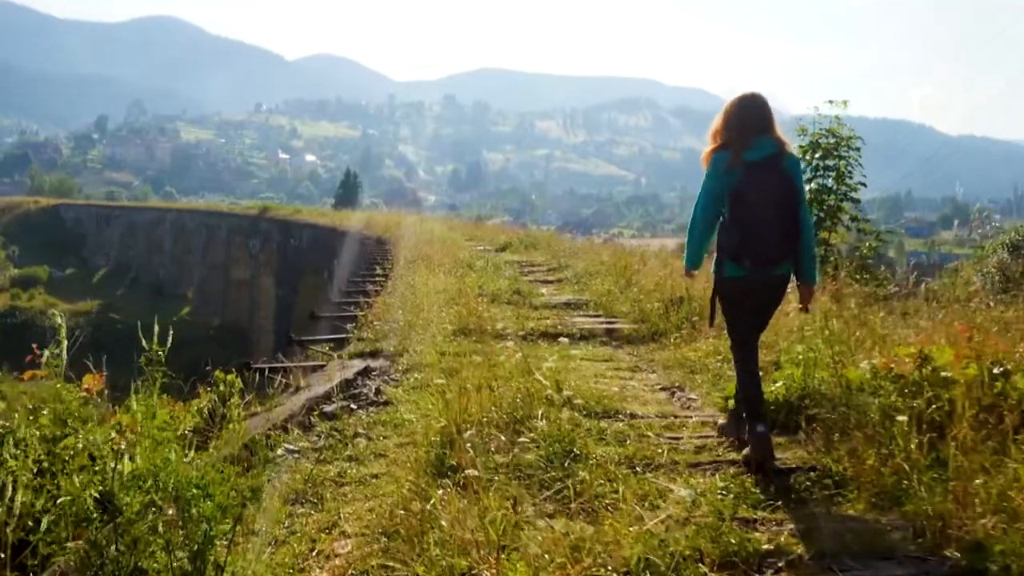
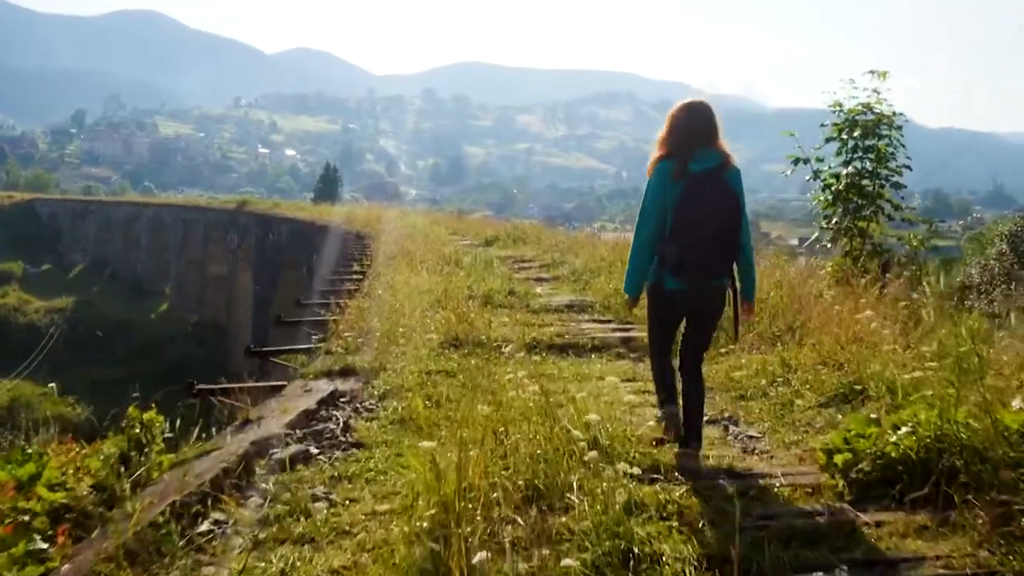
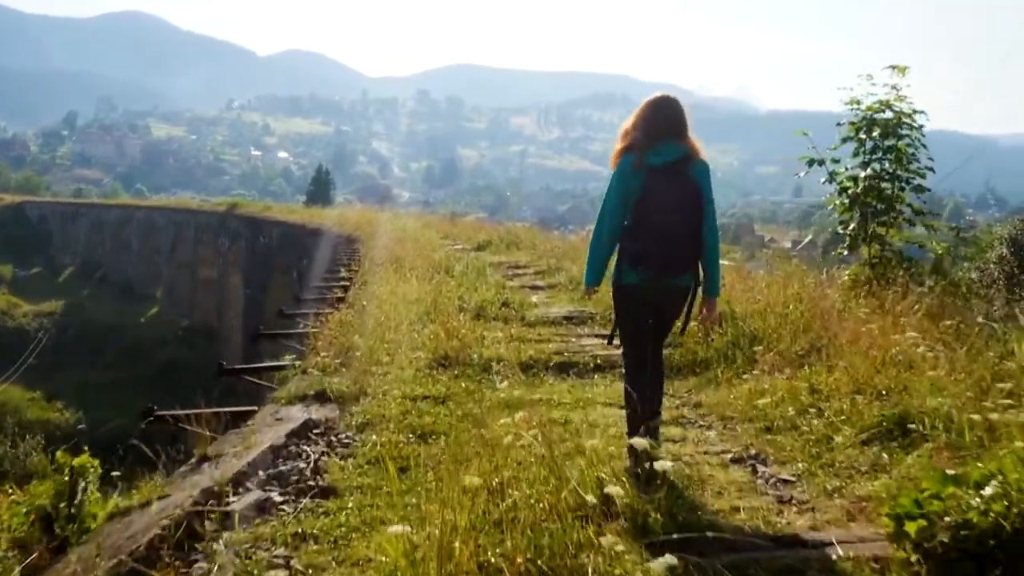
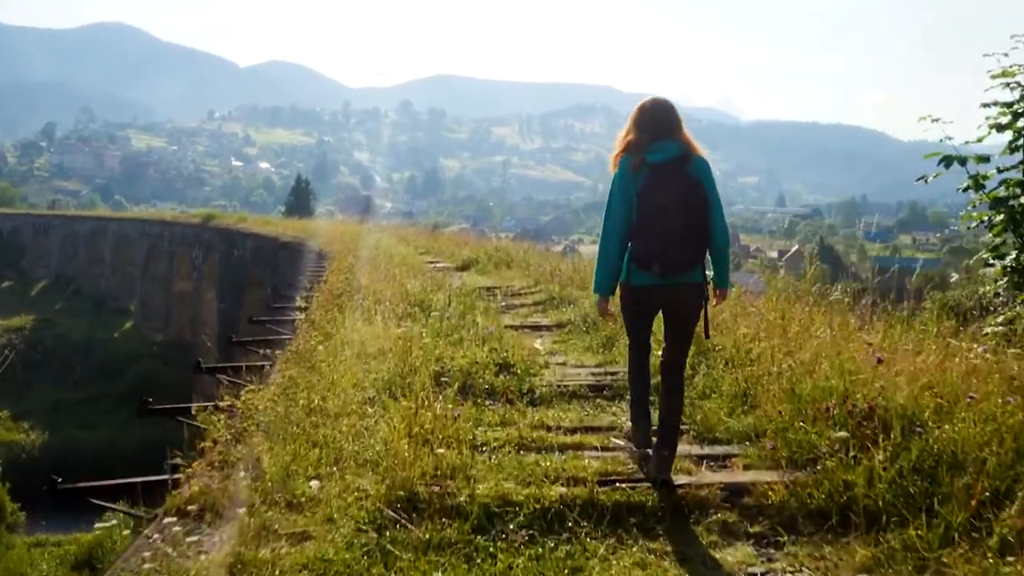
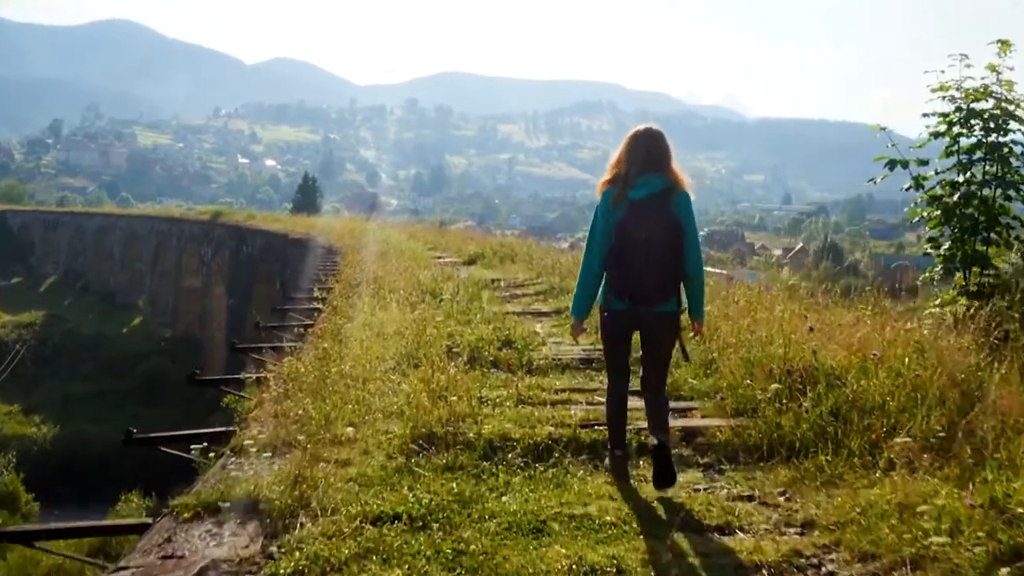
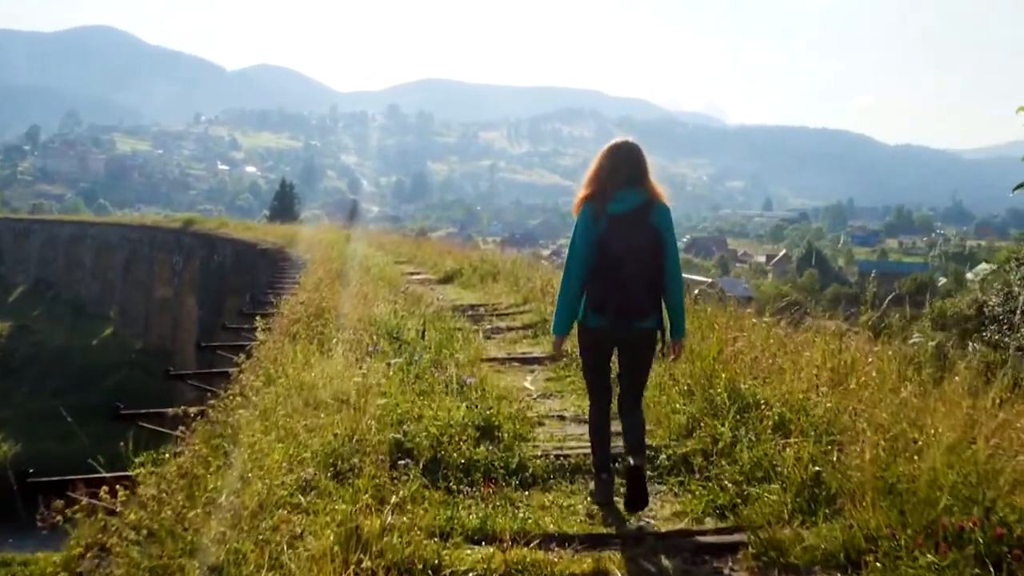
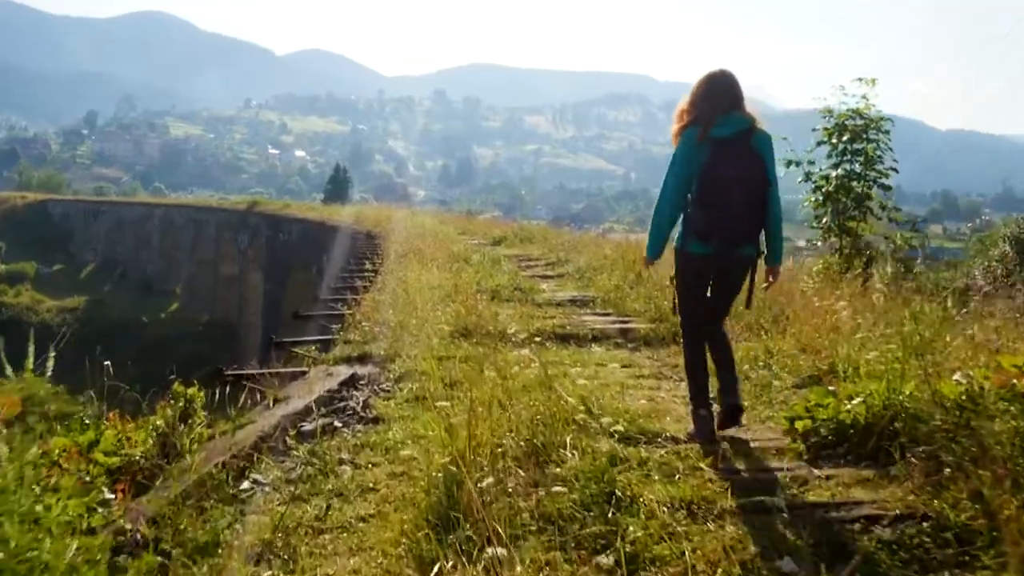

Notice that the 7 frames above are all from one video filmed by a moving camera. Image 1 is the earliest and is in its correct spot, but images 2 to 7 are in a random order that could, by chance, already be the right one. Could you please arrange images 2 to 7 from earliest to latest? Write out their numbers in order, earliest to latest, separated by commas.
7, 2, 3, 5, 4, 6
